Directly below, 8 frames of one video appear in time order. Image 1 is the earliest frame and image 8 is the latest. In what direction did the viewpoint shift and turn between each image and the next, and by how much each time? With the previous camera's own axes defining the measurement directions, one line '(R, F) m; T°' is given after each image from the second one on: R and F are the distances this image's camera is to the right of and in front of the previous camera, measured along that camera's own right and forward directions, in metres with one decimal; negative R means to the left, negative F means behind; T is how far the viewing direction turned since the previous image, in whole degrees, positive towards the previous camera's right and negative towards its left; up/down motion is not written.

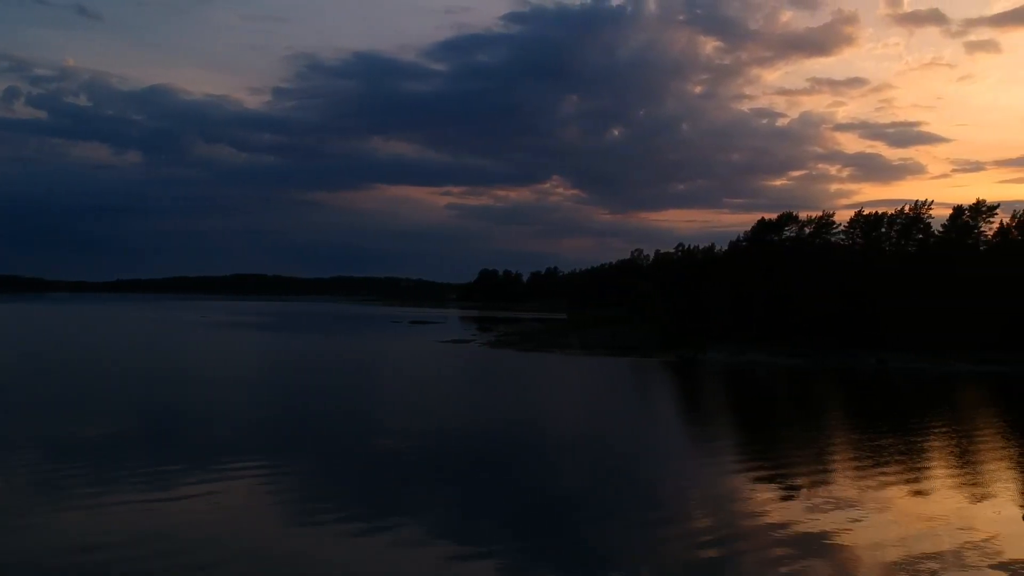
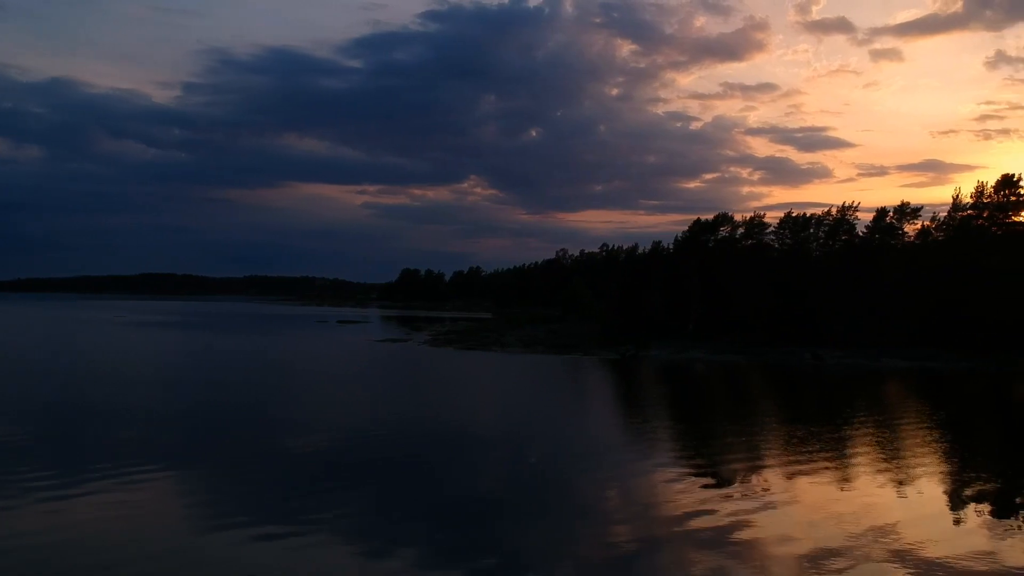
(-0.4, 0.0) m; +5°
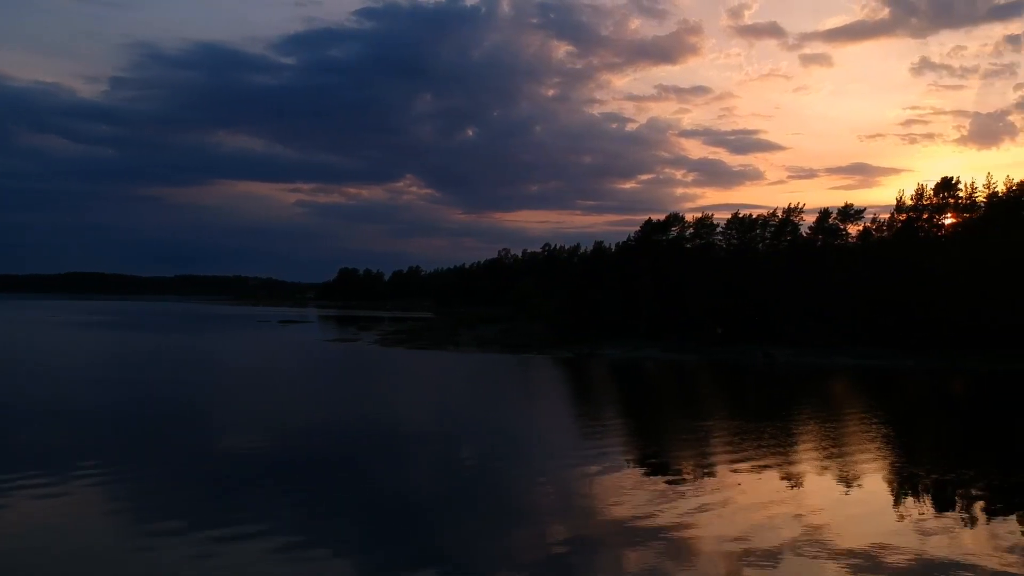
(-0.3, 0.0) m; +4°
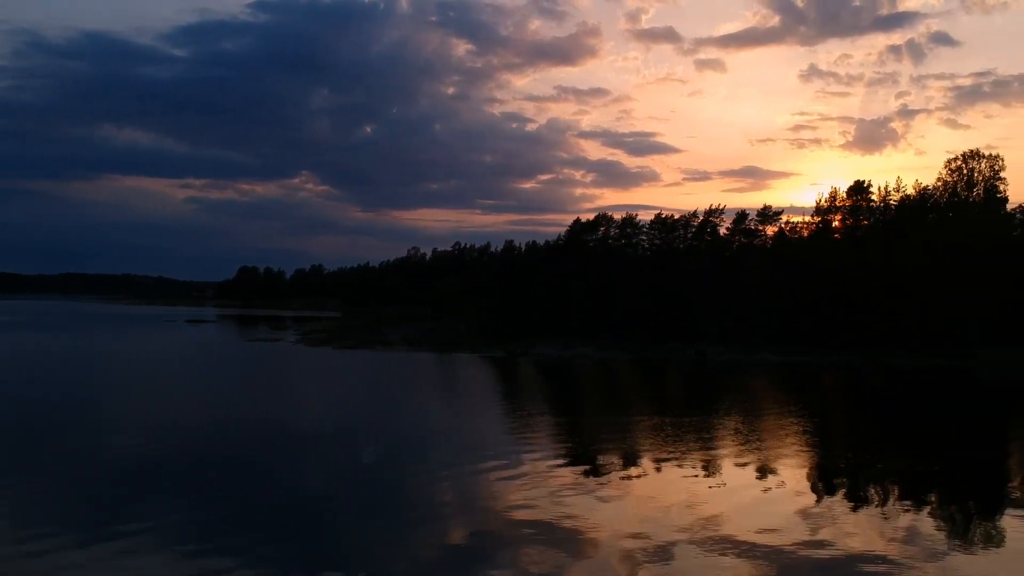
(-0.6, 0.0) m; +6°
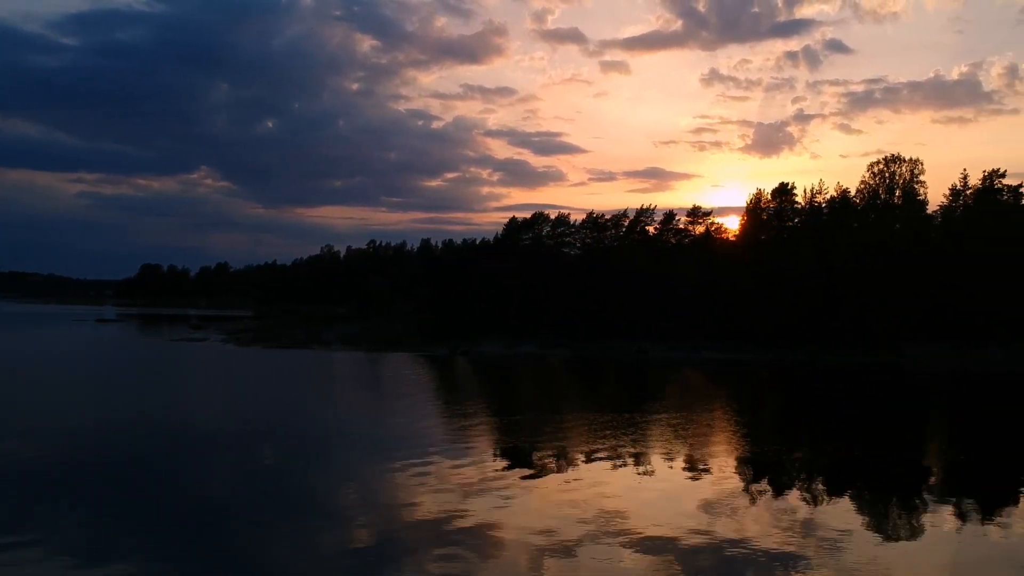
(-0.6, 0.0) m; +6°
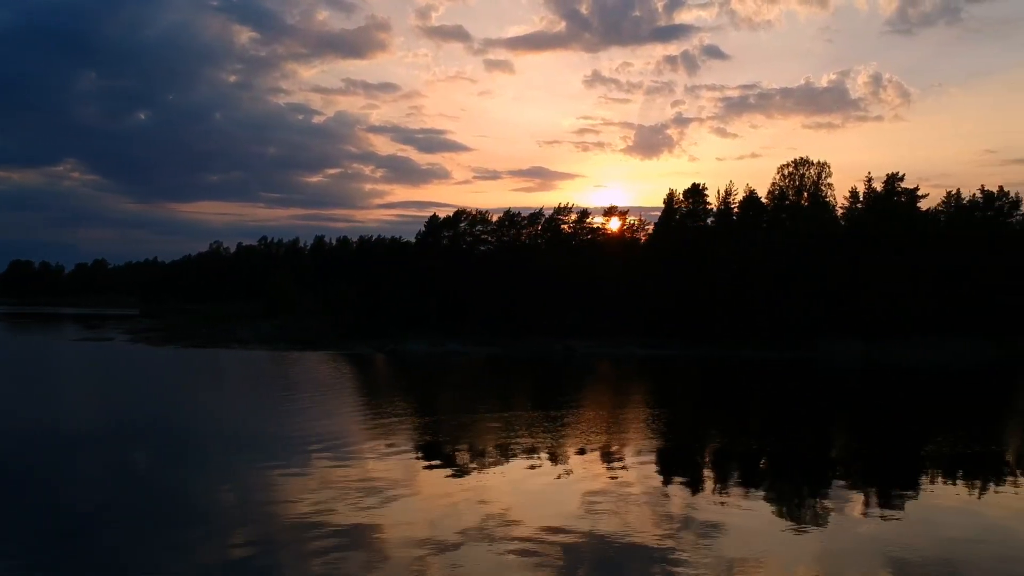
(-0.8, +0.1) m; +7°
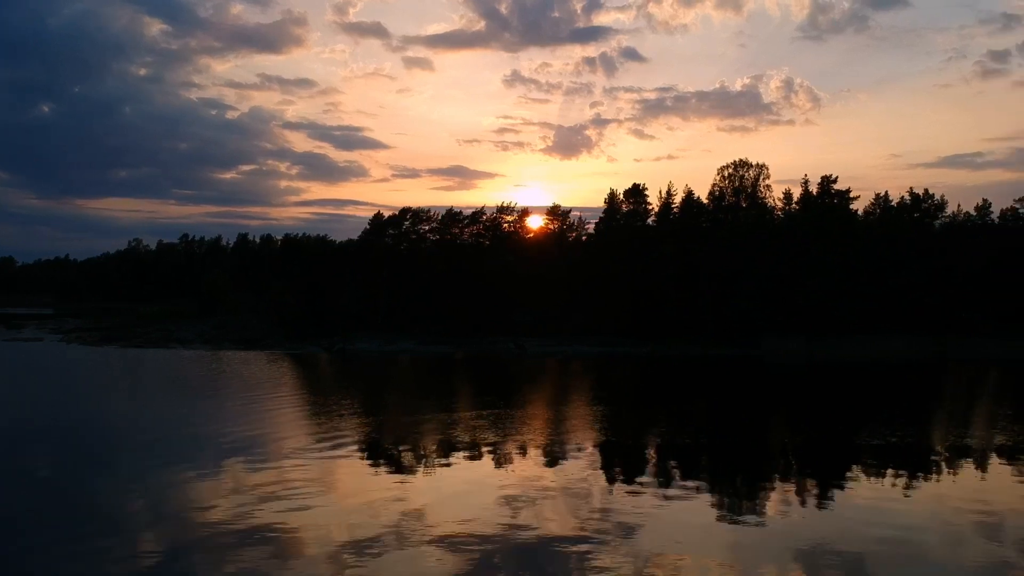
(-0.6, 0.0) m; +5°
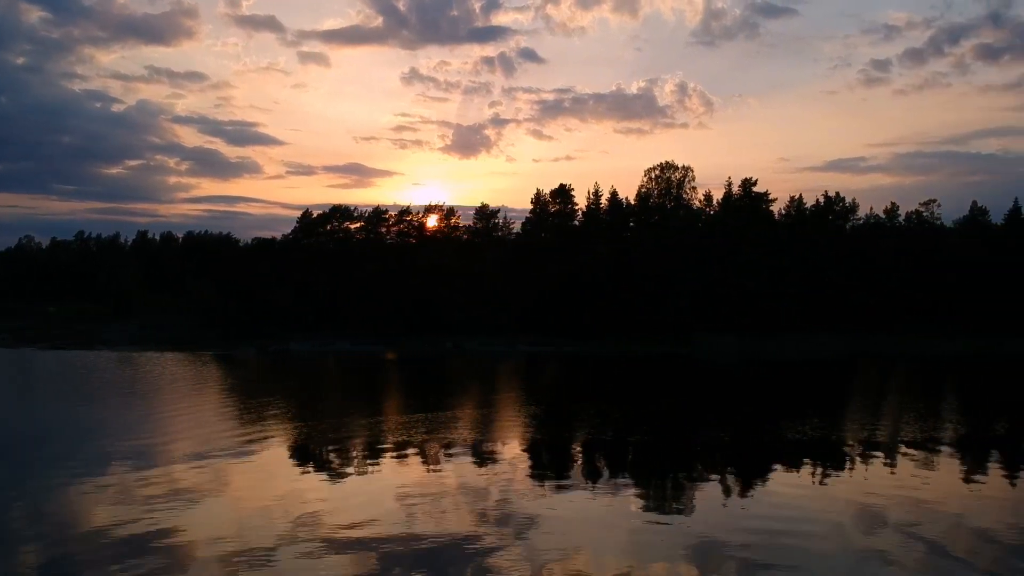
(-0.7, 0.0) m; +6°
